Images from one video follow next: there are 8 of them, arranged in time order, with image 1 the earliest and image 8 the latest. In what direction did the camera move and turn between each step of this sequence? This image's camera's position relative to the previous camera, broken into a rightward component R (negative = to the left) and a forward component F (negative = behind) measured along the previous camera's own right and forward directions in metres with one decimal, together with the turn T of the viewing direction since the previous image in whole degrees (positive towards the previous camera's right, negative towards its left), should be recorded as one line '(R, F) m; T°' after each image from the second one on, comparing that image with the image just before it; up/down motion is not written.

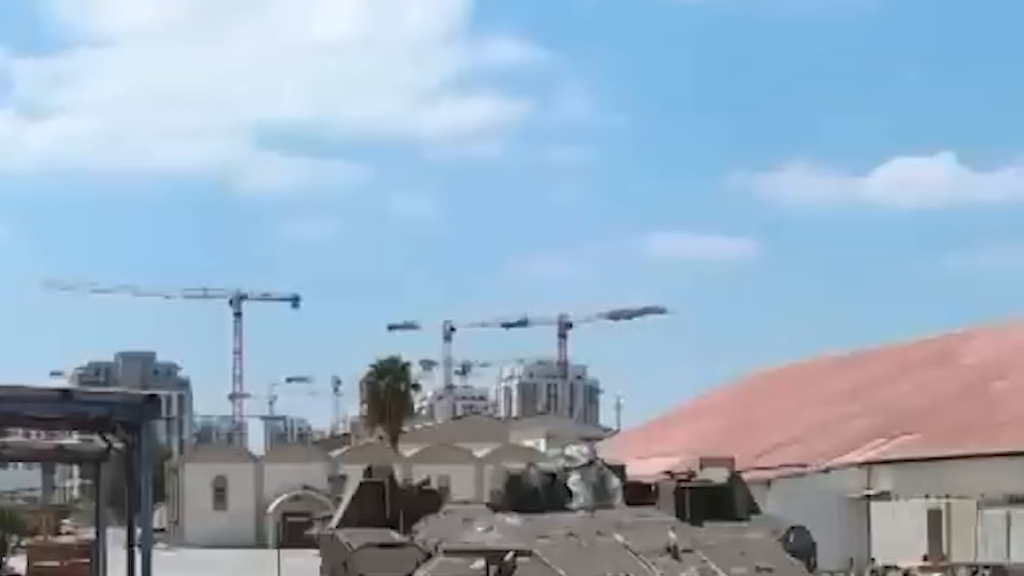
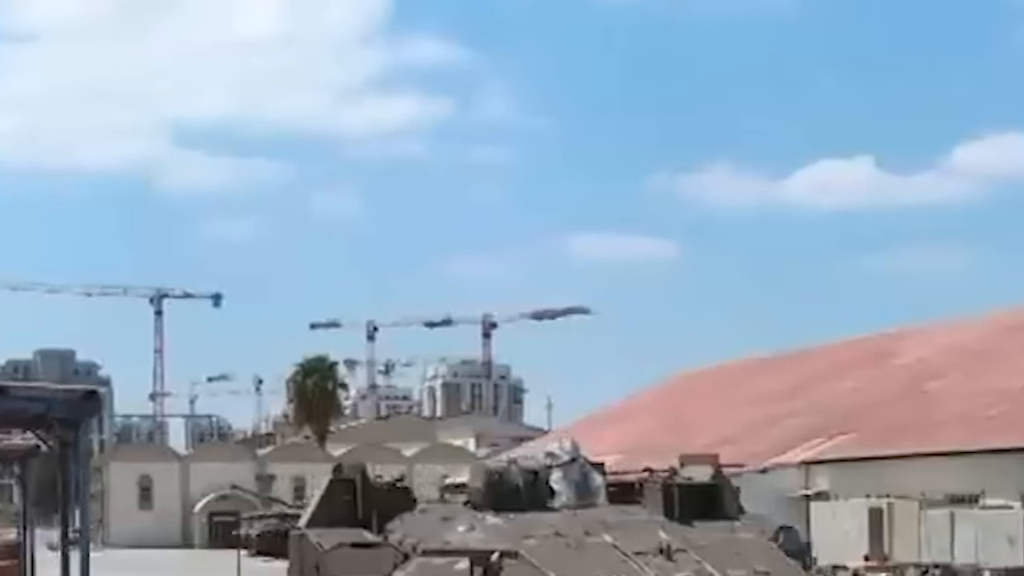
(-0.3, +0.4) m; +2°
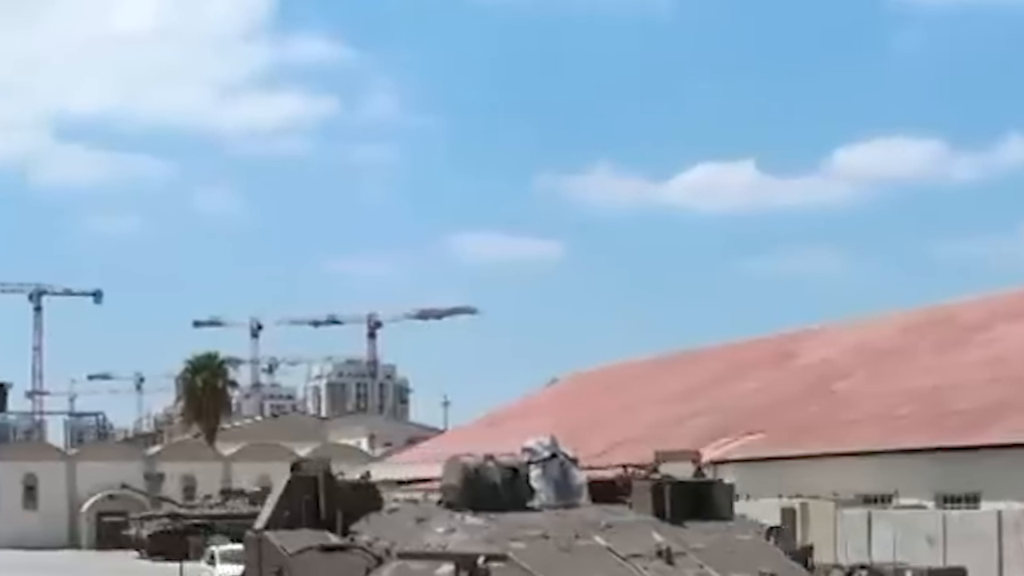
(-0.4, +0.6) m; +4°
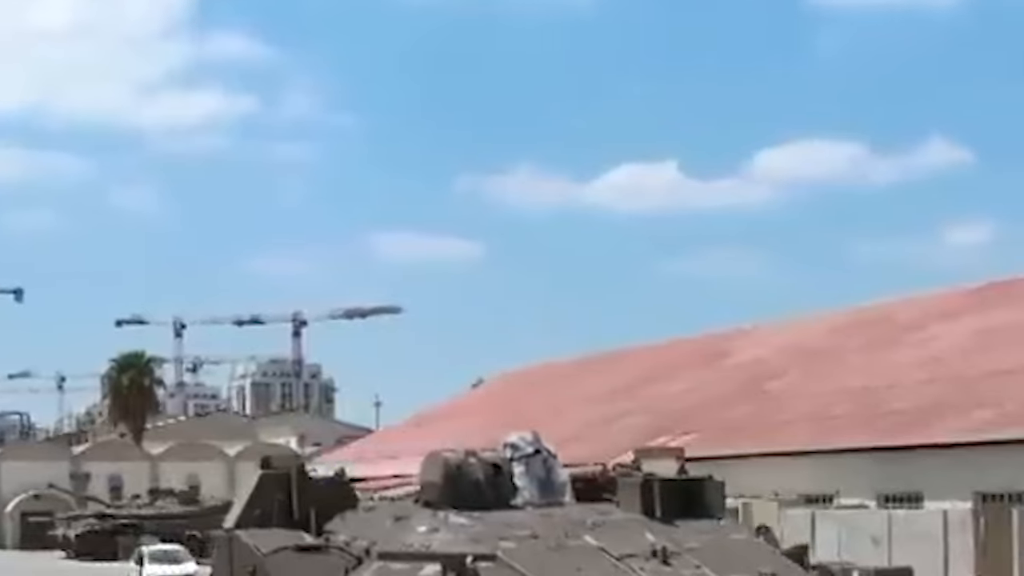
(-0.2, +0.3) m; +2°
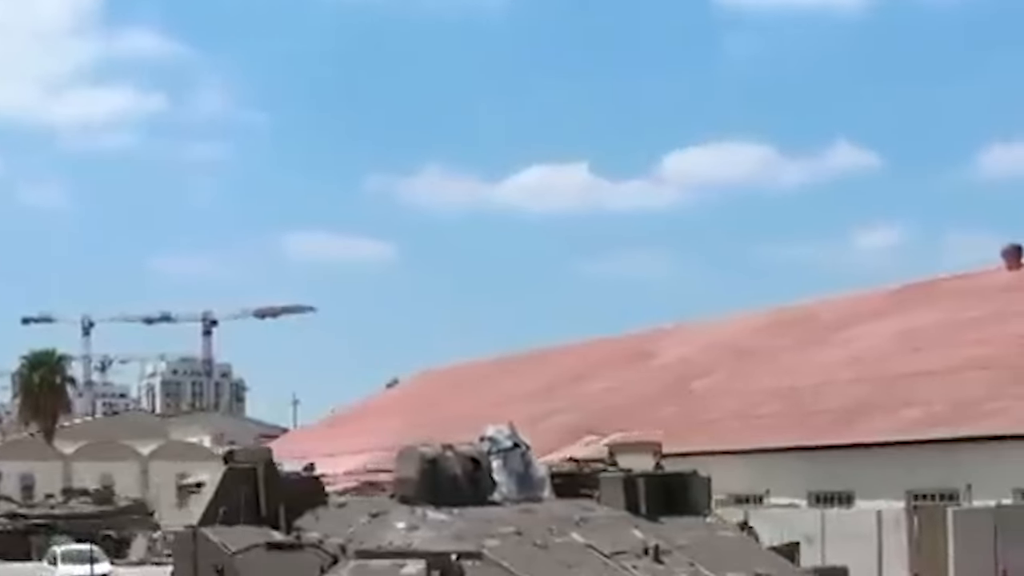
(-0.3, +0.3) m; +3°
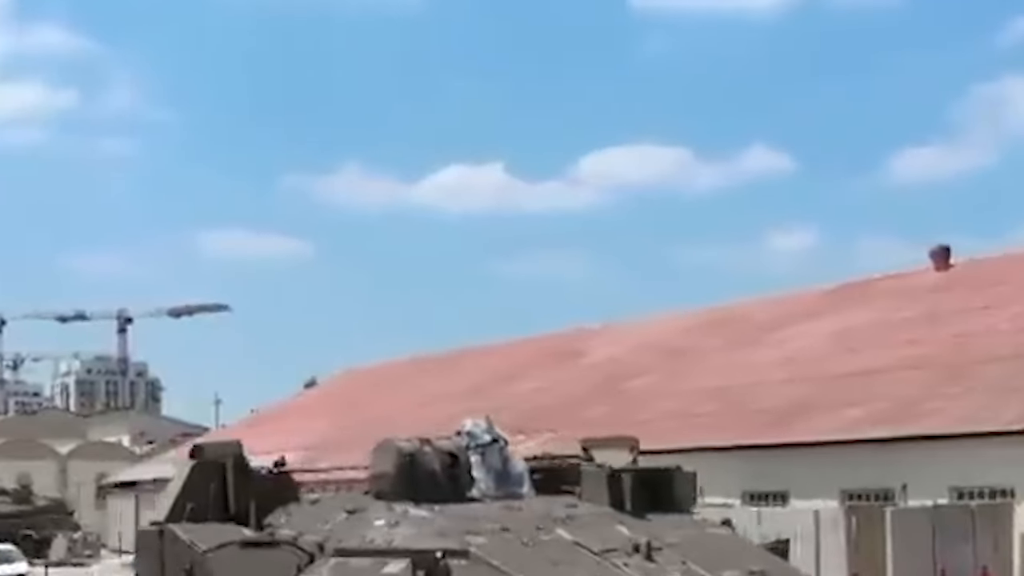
(+0.6, +0.4) m; -5°
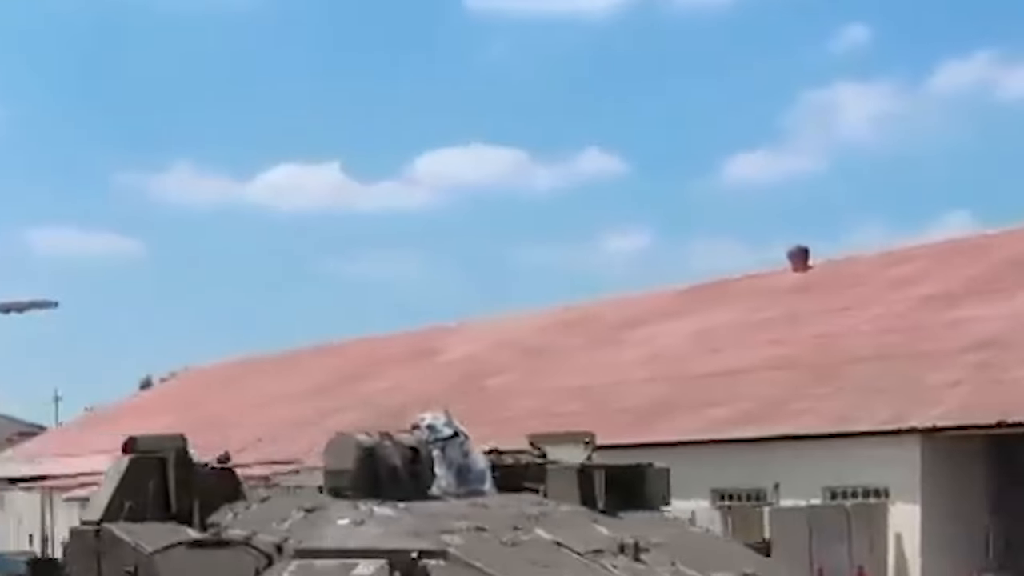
(-0.4, +0.4) m; +5°
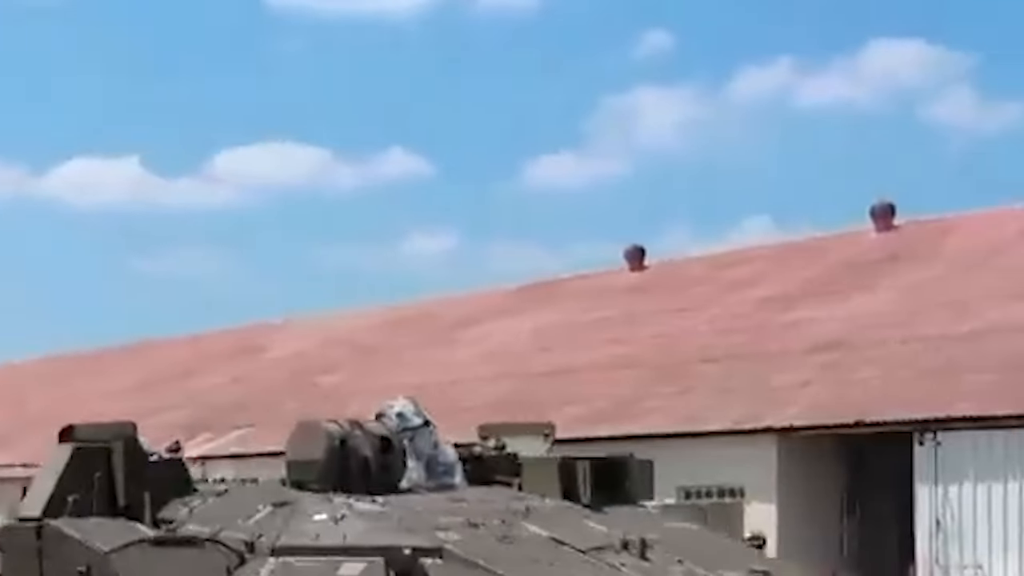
(-0.5, +0.4) m; +5°
